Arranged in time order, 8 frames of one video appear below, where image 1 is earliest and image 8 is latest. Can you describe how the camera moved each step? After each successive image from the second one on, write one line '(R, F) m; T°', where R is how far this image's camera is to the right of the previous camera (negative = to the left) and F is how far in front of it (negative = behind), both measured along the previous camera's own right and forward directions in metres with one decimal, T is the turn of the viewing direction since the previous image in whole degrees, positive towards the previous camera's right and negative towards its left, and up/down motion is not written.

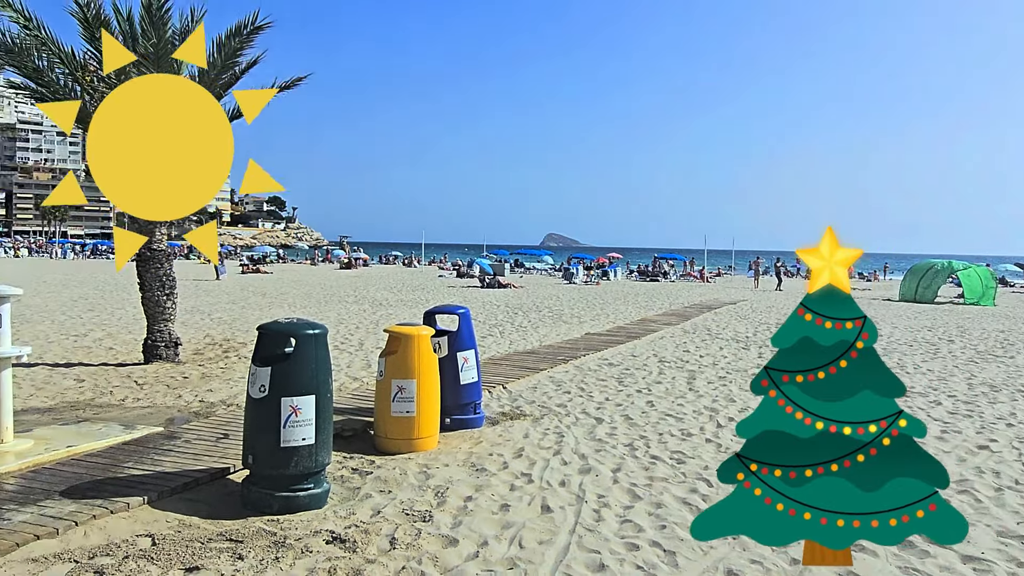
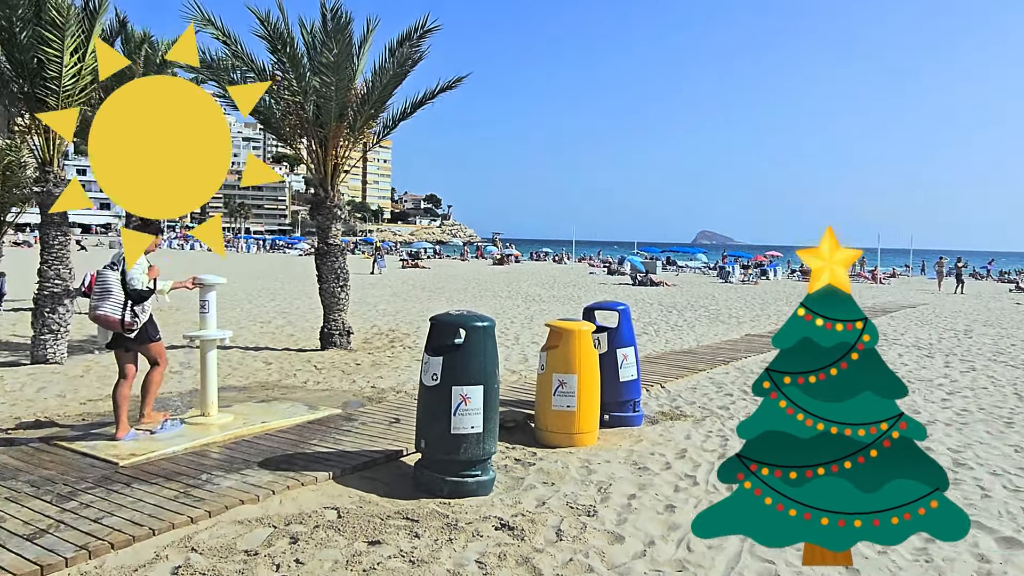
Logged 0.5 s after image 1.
(-0.1, 0.0) m; -11°
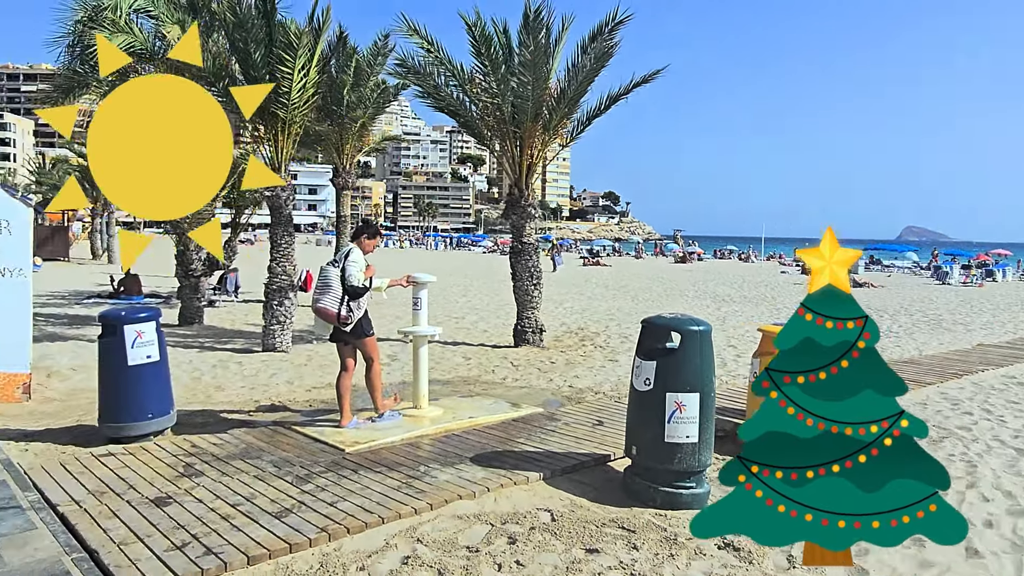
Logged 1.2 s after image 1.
(-0.3, +0.1) m; -14°
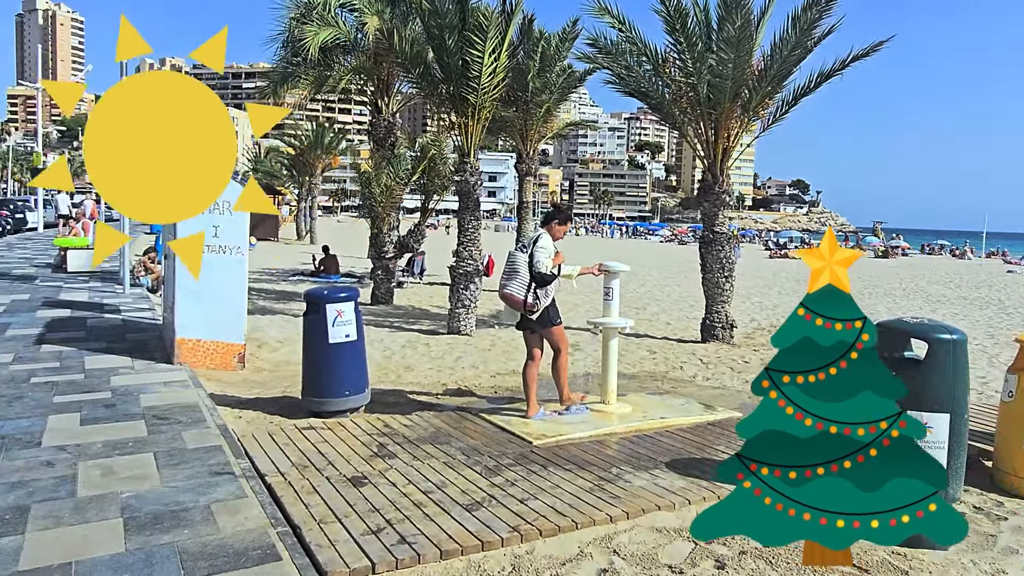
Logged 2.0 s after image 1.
(-0.2, +0.3) m; -13°
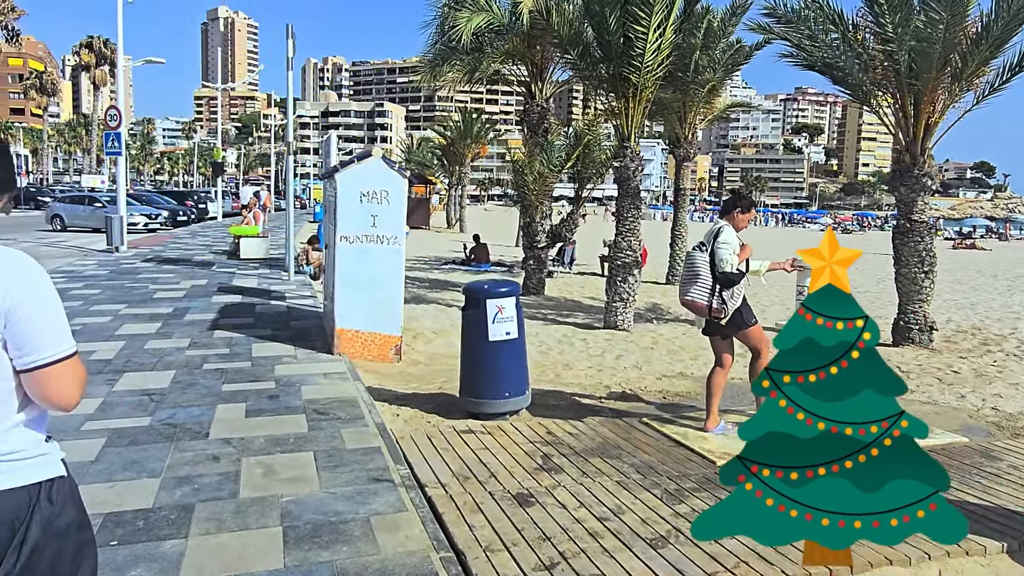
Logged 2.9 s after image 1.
(-0.3, +0.6) m; -11°
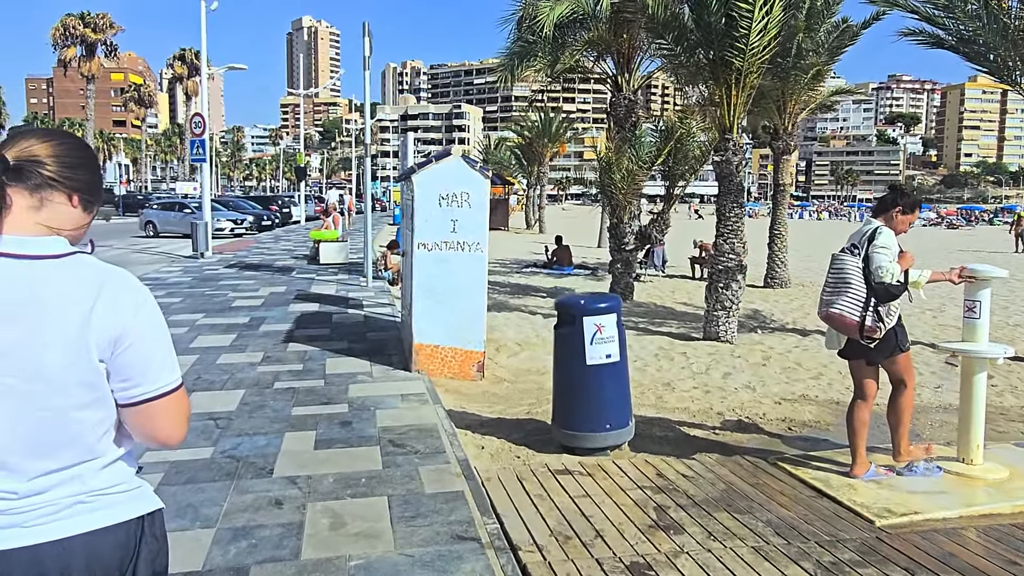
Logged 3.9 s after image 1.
(-0.2, +0.8) m; -6°
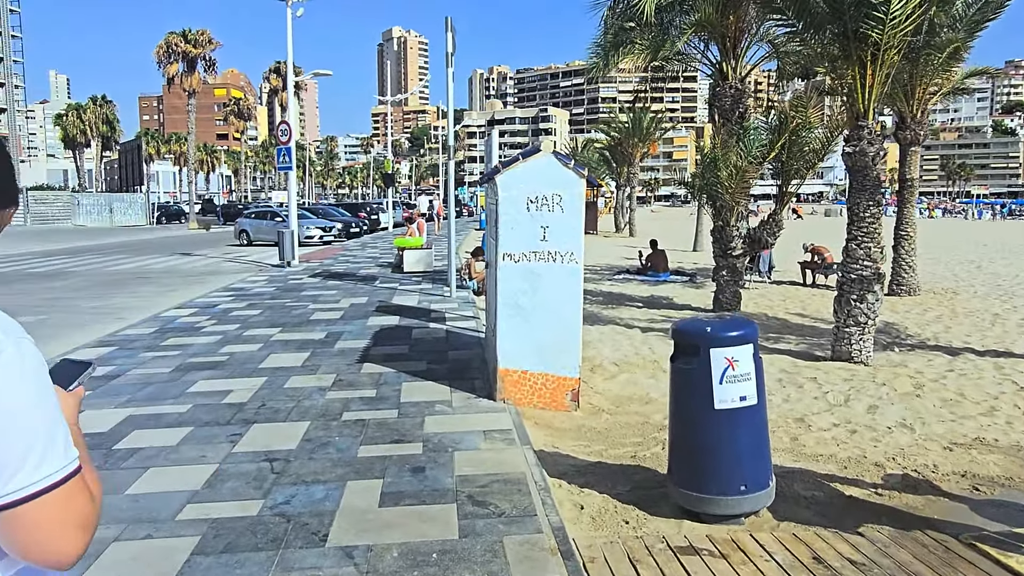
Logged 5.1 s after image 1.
(-0.1, +1.0) m; -7°
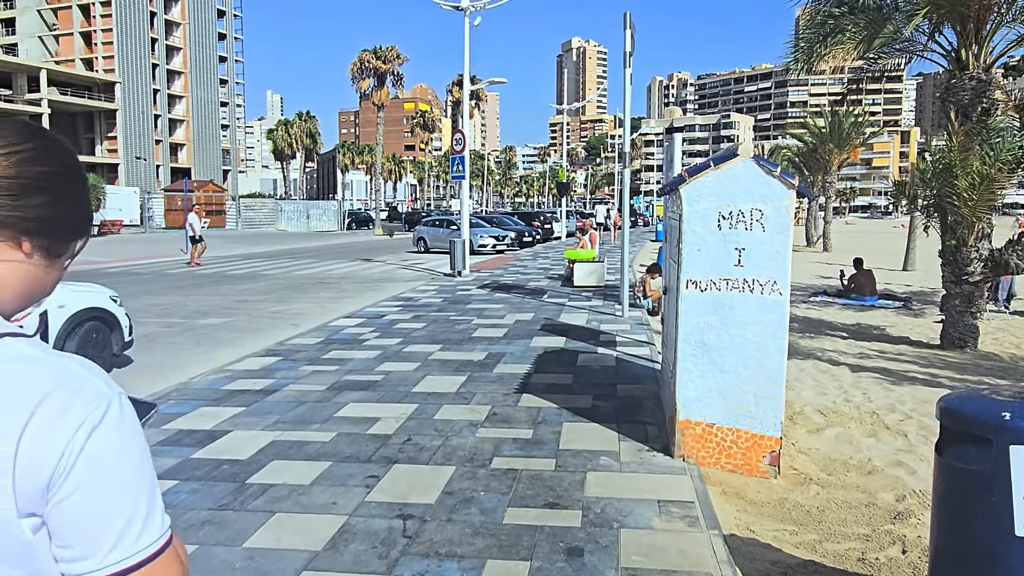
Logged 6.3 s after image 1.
(-0.1, +1.0) m; -13°
